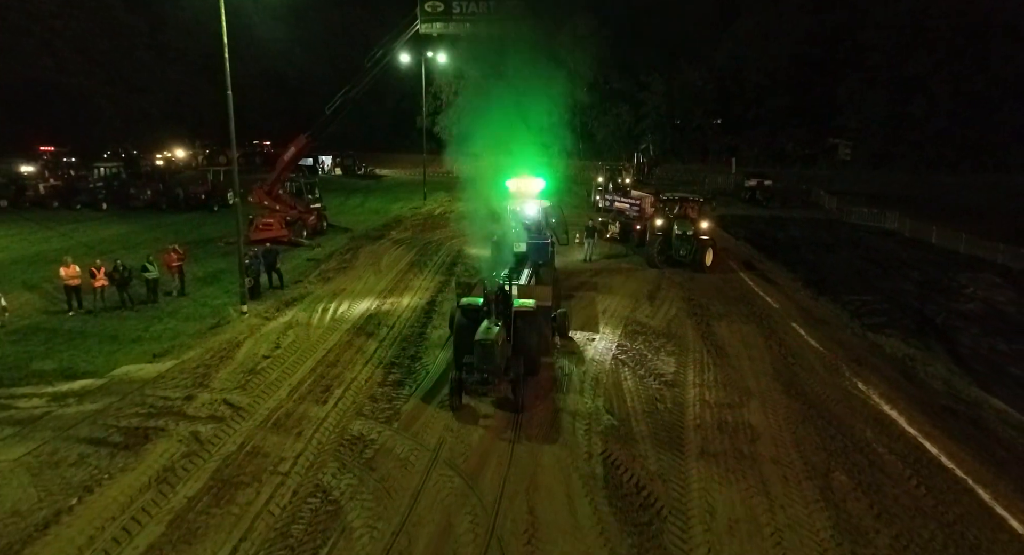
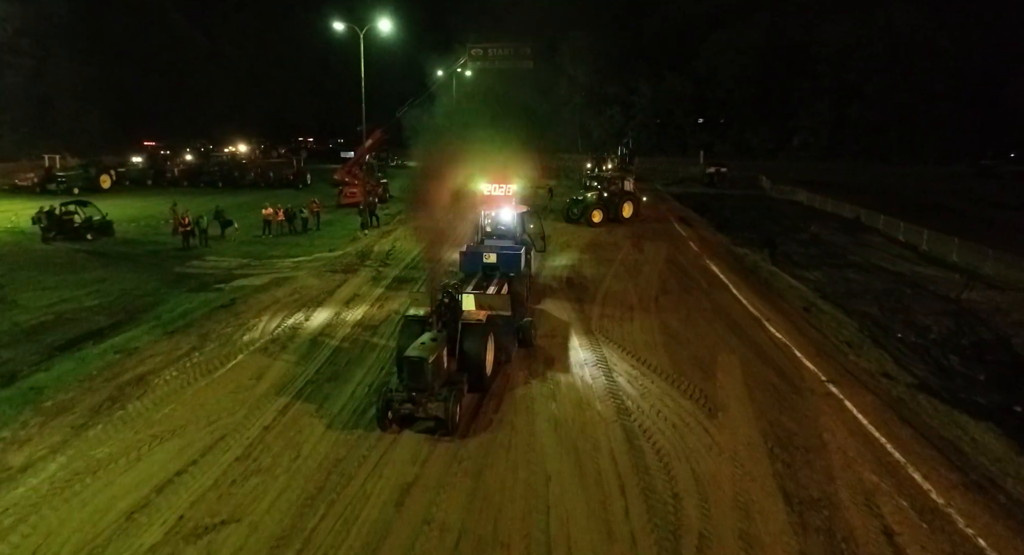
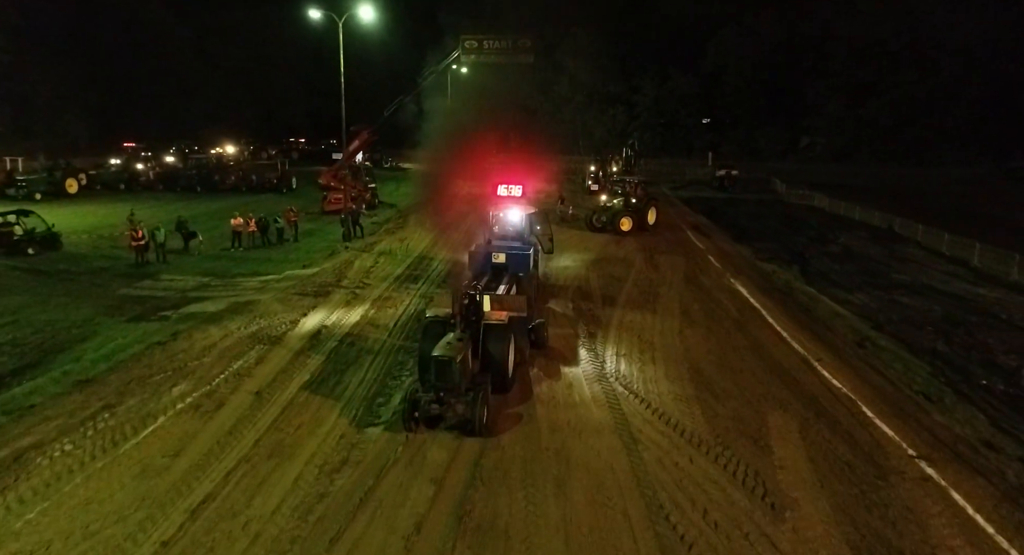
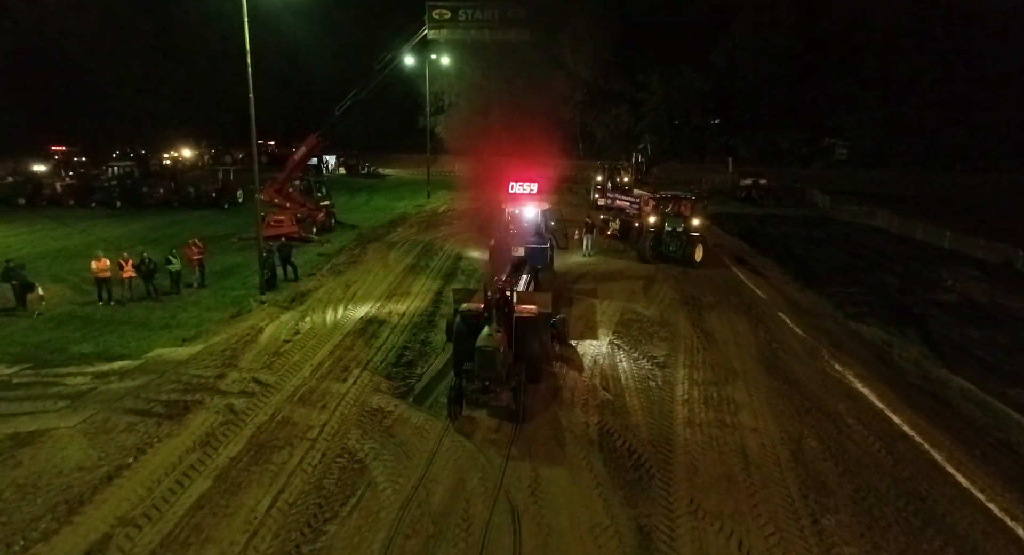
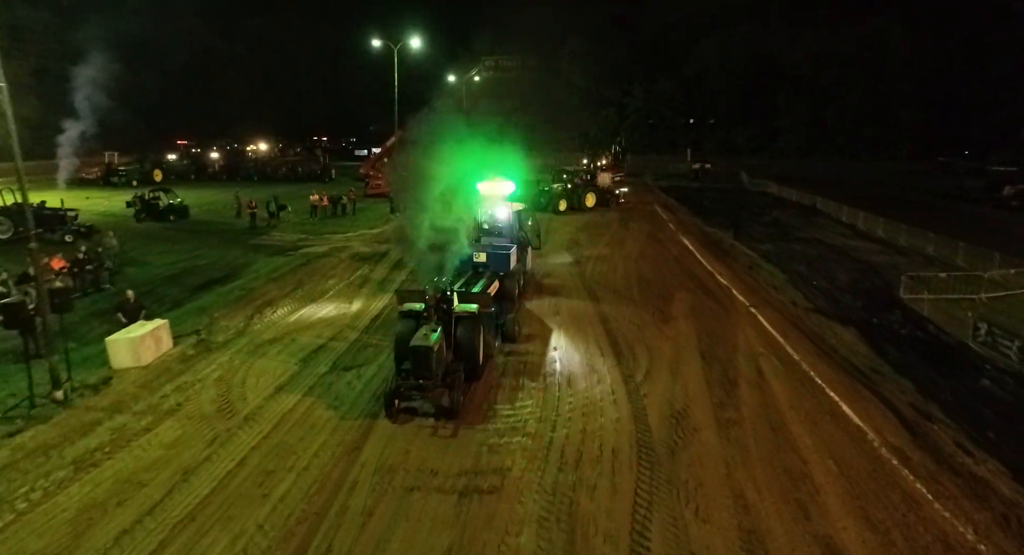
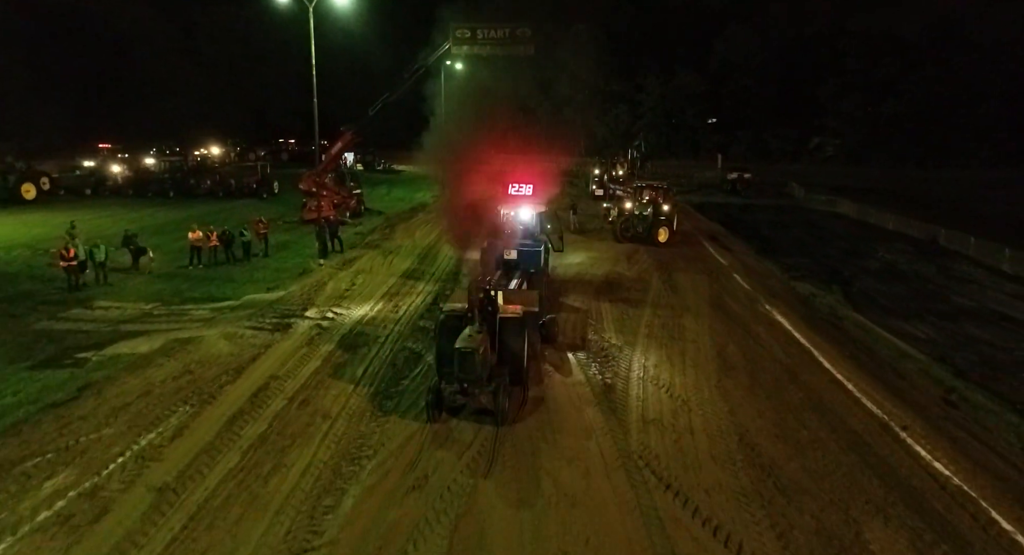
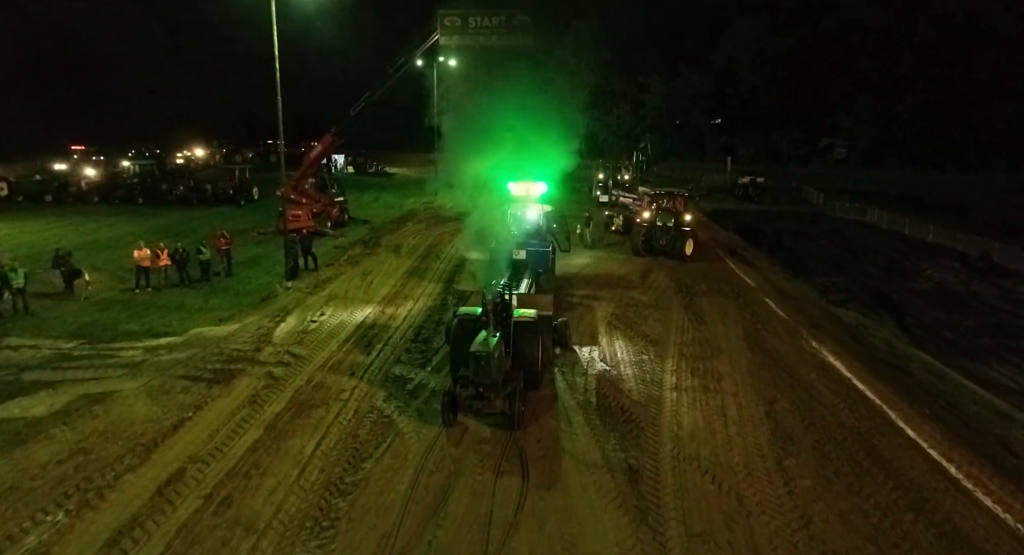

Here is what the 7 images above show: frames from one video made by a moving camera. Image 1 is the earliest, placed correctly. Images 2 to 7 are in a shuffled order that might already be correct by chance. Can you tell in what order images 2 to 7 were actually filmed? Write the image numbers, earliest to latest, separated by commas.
4, 7, 6, 3, 2, 5
